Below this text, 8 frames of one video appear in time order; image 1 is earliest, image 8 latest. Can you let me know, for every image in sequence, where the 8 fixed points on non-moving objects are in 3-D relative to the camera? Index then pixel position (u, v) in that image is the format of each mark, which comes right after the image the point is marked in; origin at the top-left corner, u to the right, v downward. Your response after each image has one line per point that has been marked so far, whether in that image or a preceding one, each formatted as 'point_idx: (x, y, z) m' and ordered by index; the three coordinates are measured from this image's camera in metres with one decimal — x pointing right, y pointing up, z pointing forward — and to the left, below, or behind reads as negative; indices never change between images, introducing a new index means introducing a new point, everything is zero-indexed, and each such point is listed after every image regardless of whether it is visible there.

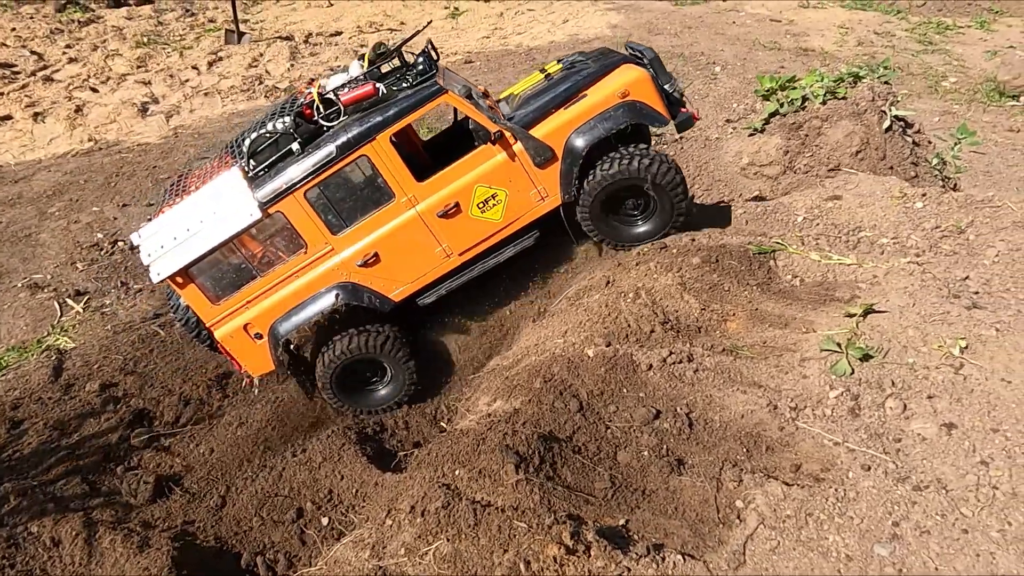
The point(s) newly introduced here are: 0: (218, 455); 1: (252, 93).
0: (-1.9, -1.1, +4.2) m
1: (-4.4, +3.4, +11.4) m
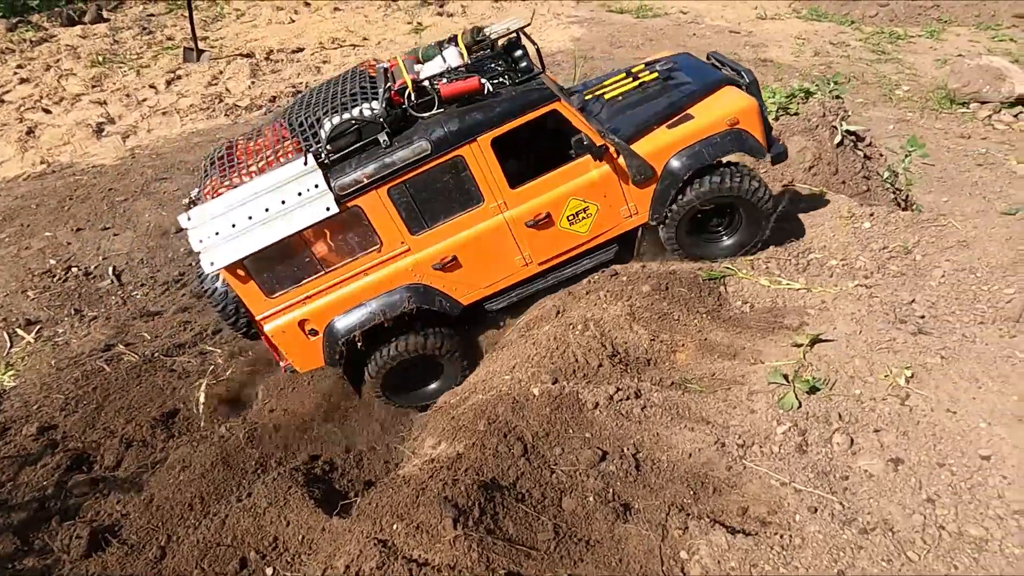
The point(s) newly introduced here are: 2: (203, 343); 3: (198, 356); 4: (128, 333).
0: (-2.1, -1.3, +4.0) m
1: (-5.0, +3.0, +11.1) m
2: (-2.7, -0.5, +5.8) m
3: (-2.6, -0.6, +5.6) m
4: (-3.4, -0.4, +6.0) m
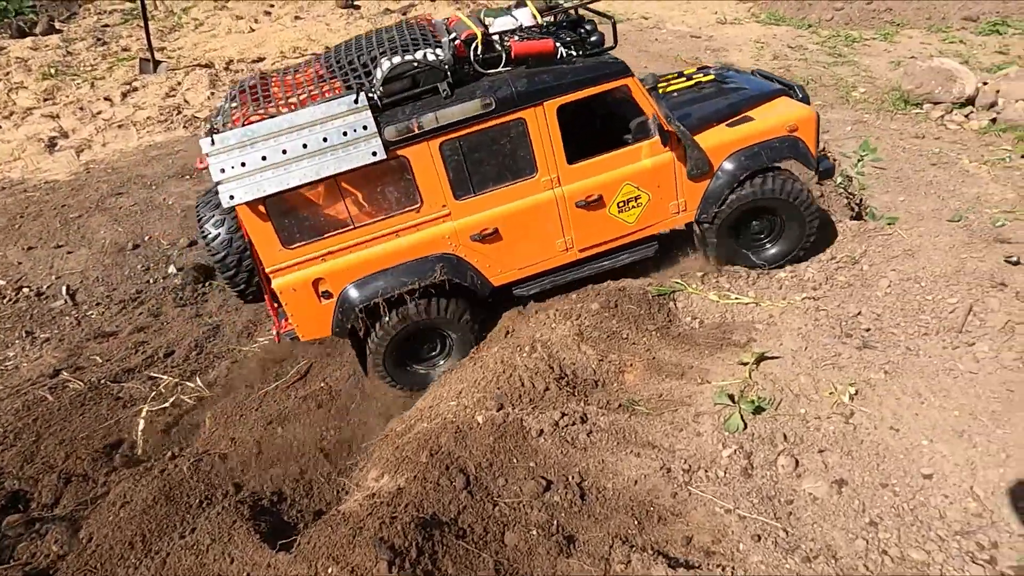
0: (-2.4, -1.5, +3.8) m
1: (-5.7, +2.7, +10.8) m
2: (-3.0, -0.7, +5.6) m
3: (-3.0, -0.8, +5.4) m
4: (-3.8, -0.6, +5.8) m
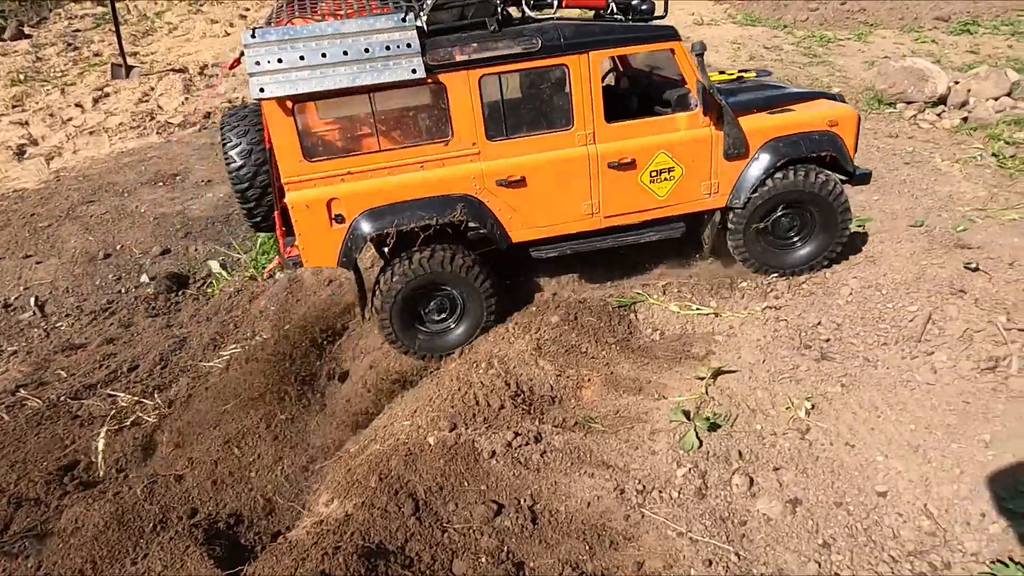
0: (-2.6, -1.6, +3.7) m
1: (-6.1, +2.5, +10.6) m
2: (-3.3, -0.8, +5.5) m
3: (-3.2, -0.9, +5.3) m
4: (-4.0, -0.7, +5.6) m
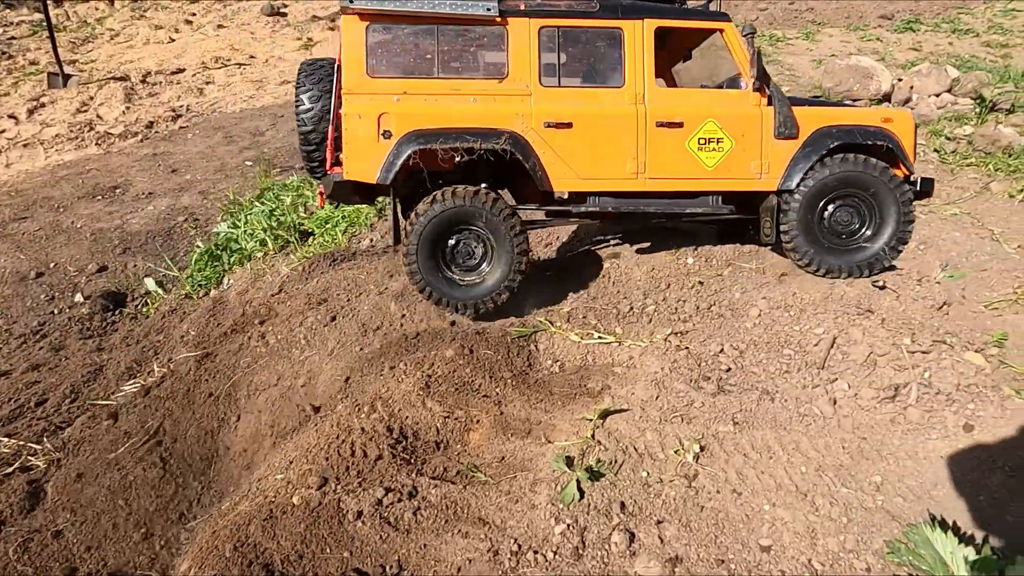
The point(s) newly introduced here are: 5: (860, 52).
0: (-3.1, -1.8, +3.4) m
1: (-7.0, +2.2, +10.1) m
2: (-3.9, -1.0, +5.1) m
3: (-3.8, -1.1, +4.9) m
4: (-4.6, -1.0, +5.2) m
5: (+8.0, +5.4, +14.9) m
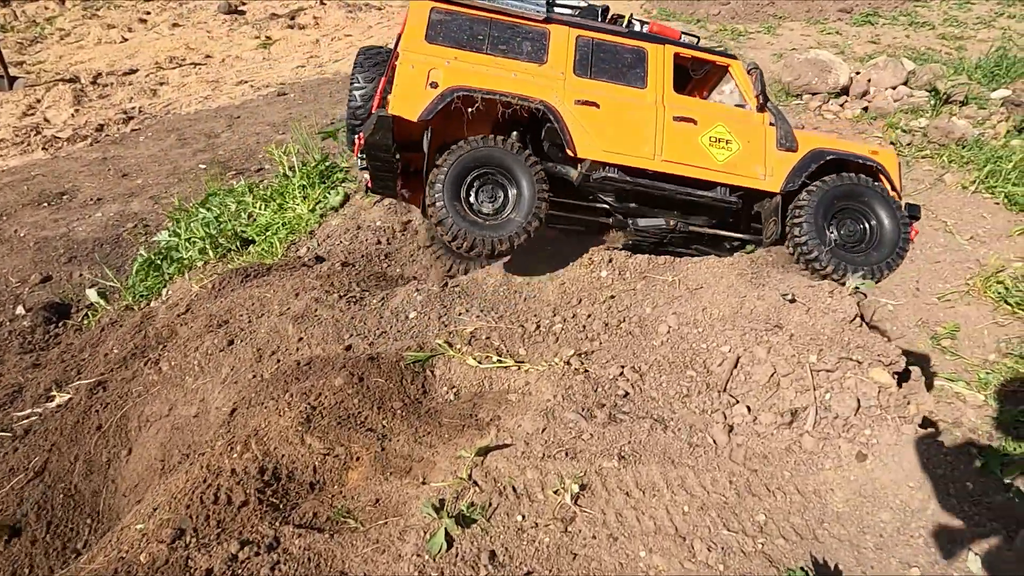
0: (-3.6, -2.0, +3.1) m
1: (-7.8, +1.9, +9.7) m
2: (-4.4, -1.2, +4.8) m
3: (-4.3, -1.3, +4.6) m
4: (-5.2, -1.2, +4.9) m
5: (+7.0, +5.5, +14.9) m
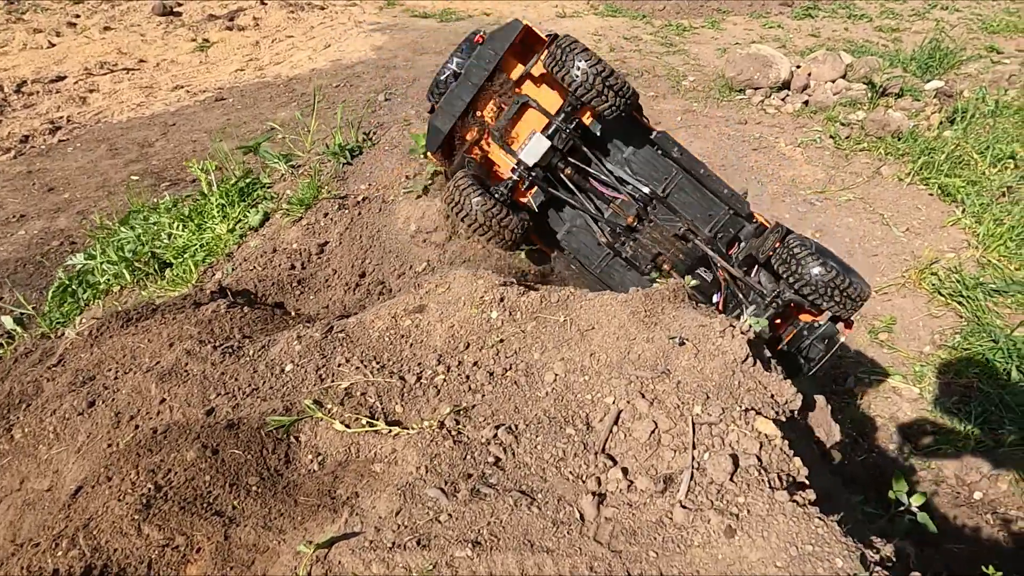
0: (-4.0, -2.4, +2.7) m
1: (-8.8, +1.5, +9.0) m
2: (-5.0, -1.6, +4.3) m
3: (-4.9, -1.7, +4.1) m
4: (-5.8, -1.6, +4.4) m
5: (+5.6, +5.6, +15.0) m
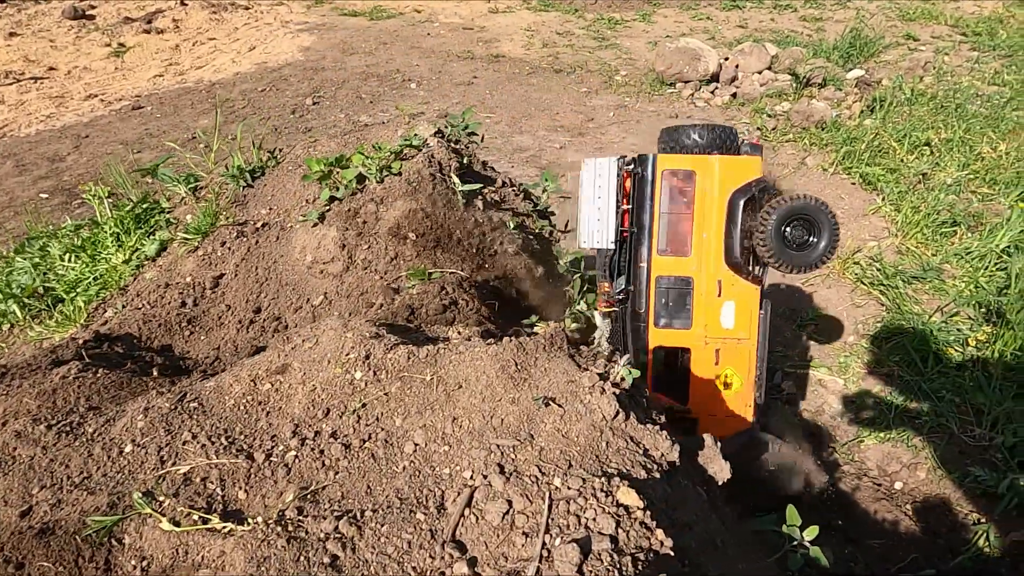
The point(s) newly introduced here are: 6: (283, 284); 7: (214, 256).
0: (-4.5, -2.8, +2.2) m
1: (-9.9, +0.8, +8.1) m
2: (-5.6, -2.1, +3.8) m
3: (-5.5, -2.2, +3.6) m
4: (-6.4, -2.2, +3.7) m
5: (+3.8, +5.7, +15.1) m
6: (-2.2, +0.1, +6.4) m
7: (-2.9, +0.3, +6.6) m
